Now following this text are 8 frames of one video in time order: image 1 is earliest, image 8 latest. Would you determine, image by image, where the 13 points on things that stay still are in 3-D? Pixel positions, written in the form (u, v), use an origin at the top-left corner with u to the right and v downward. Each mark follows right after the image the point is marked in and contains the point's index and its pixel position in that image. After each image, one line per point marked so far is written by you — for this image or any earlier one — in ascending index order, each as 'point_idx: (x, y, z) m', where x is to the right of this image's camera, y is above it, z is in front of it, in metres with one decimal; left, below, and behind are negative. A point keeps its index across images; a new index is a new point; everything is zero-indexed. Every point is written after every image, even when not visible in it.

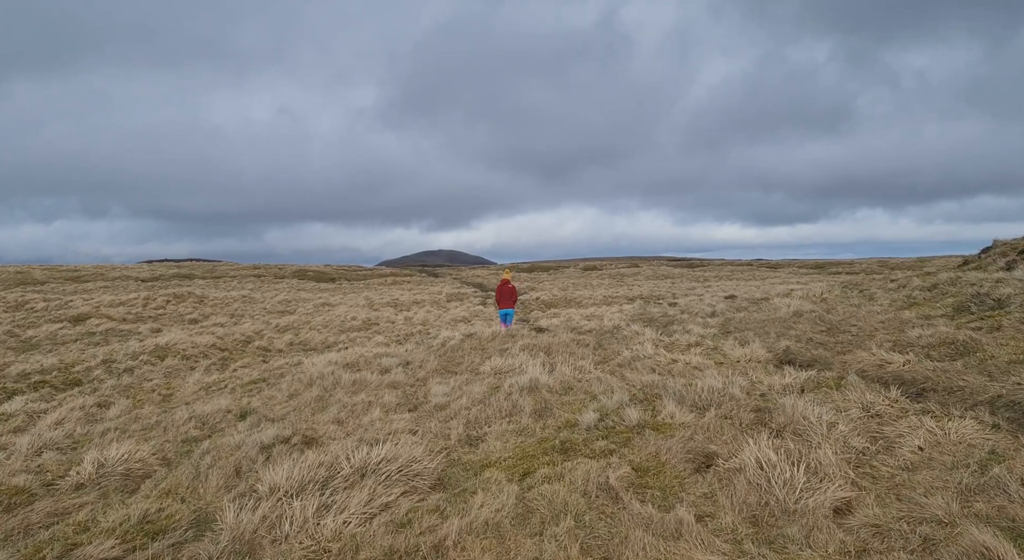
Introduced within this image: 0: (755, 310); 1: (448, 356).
0: (+7.1, -0.9, +16.5) m
1: (-1.7, -2.0, +15.4) m
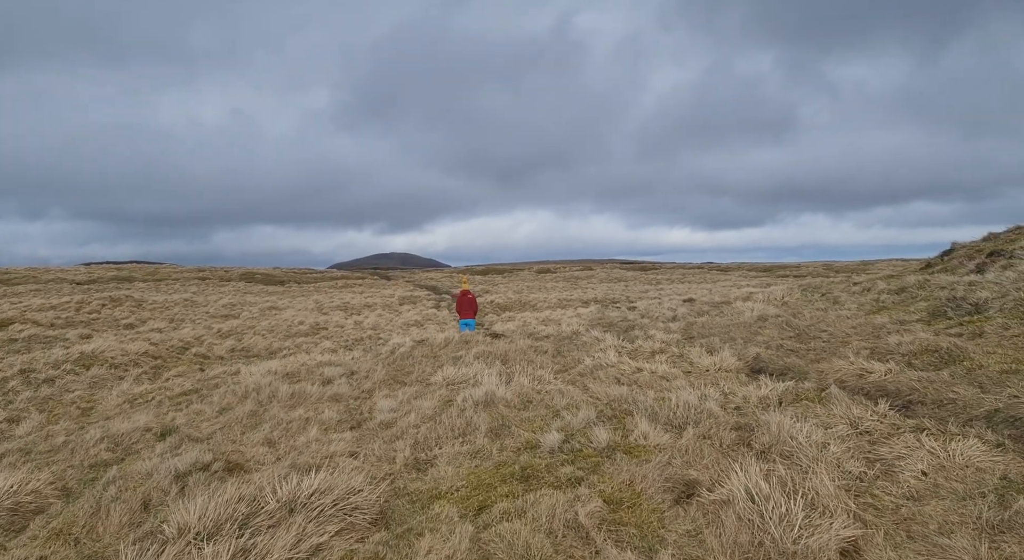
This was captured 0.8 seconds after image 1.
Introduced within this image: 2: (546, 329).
0: (+5.8, -1.0, +16.1) m
1: (-2.9, -2.1, +14.3) m
2: (+1.1, -1.6, +18.4) m
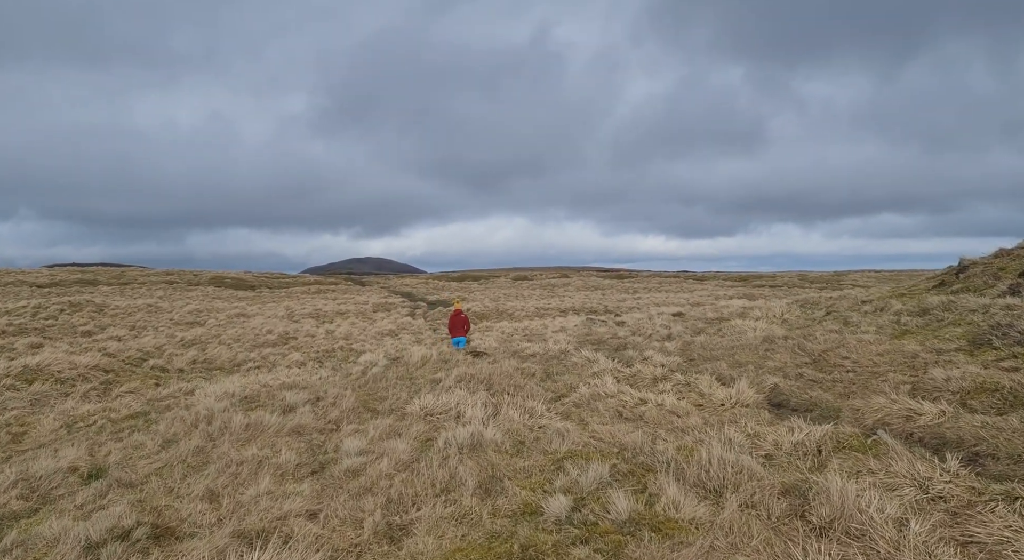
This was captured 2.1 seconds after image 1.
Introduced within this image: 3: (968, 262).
0: (+5.4, -1.4, +15.1) m
1: (-3.2, -2.4, +12.9) m
2: (+0.6, -2.0, +17.1) m
3: (+10.8, +0.4, +13.4) m
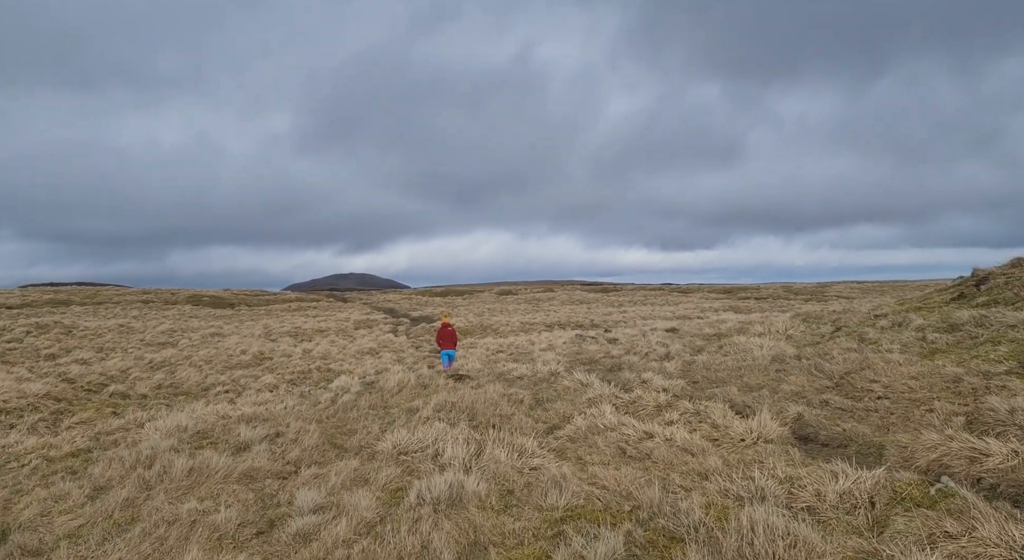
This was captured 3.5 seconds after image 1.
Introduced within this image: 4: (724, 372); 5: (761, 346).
0: (+5.0, -1.7, +13.9) m
1: (-3.5, -2.8, +11.5) m
2: (+0.1, -2.4, +15.8) m
3: (+10.4, +0.2, +12.5) m
4: (+4.3, -1.9, +11.6) m
5: (+5.8, -1.5, +13.2) m
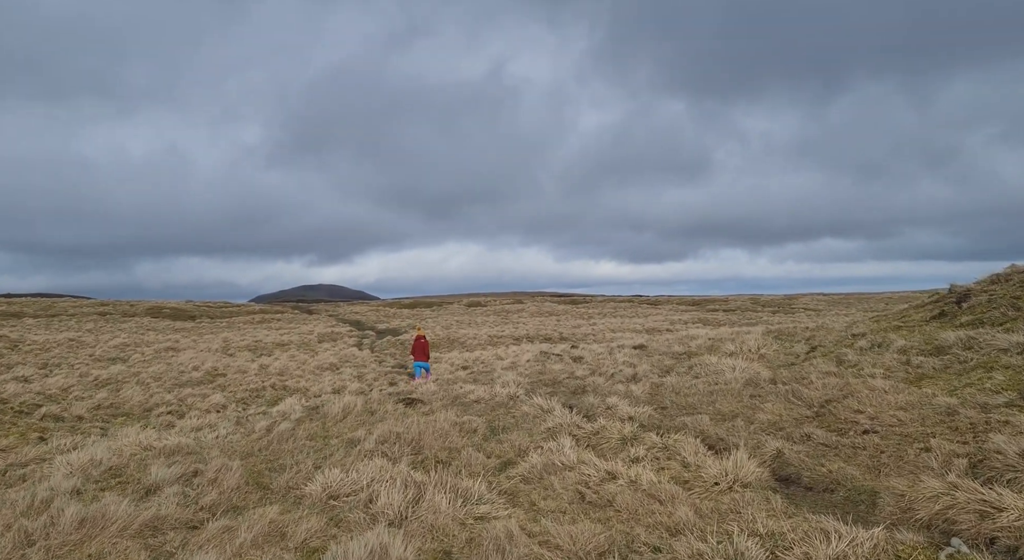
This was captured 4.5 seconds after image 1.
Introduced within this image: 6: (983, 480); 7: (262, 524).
0: (+4.0, -2.1, +13.1) m
1: (-4.4, -3.1, +10.3) m
2: (-0.9, -2.8, +14.7) m
3: (+9.5, -0.2, +12.0) m
4: (+3.4, -2.2, +10.7) m
5: (+4.8, -1.9, +12.4) m
6: (+4.5, -1.9, +5.4) m
7: (-3.1, -3.0, +7.1) m
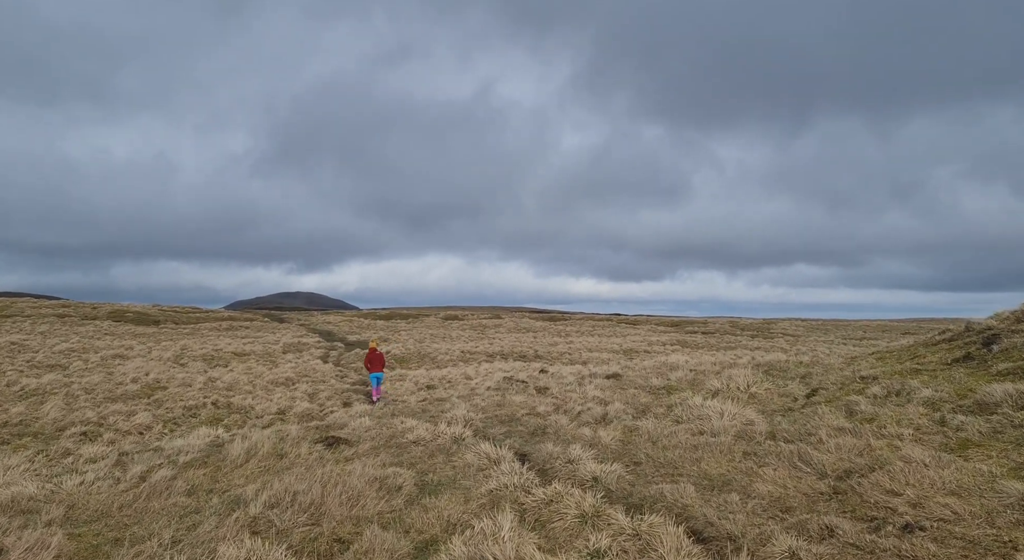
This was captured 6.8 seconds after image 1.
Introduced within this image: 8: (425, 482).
0: (+3.0, -2.6, +11.0) m
1: (-5.3, -3.3, +7.9) m
2: (-2.1, -3.2, +12.5) m
3: (+8.5, -0.8, +10.2) m
4: (+2.5, -2.6, +8.7) m
5: (+3.8, -2.4, +10.4) m
6: (+3.7, -2.2, +3.4) m
7: (-3.9, -3.1, +4.7) m
8: (-1.3, -3.0, +8.7) m
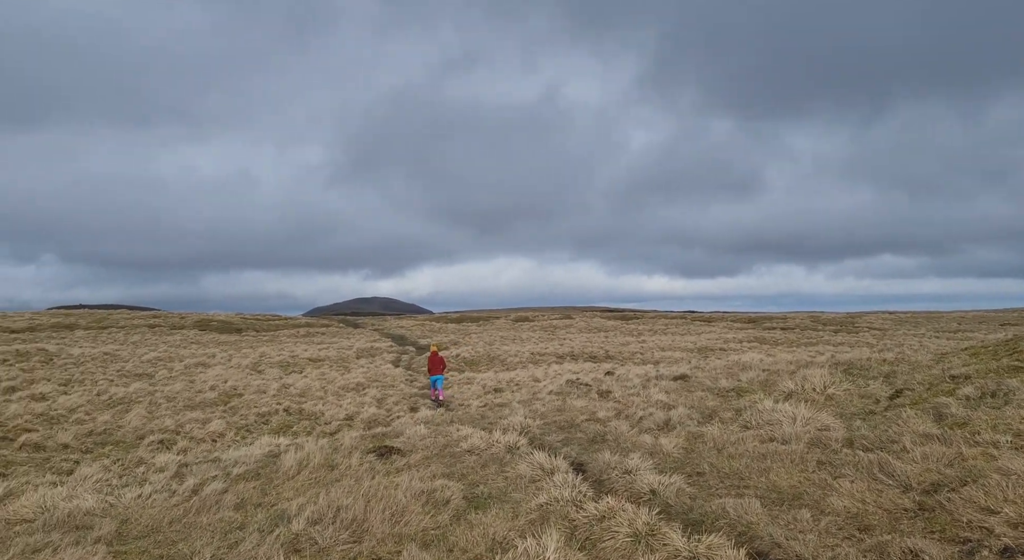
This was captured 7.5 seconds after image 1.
0: (+4.0, -2.6, +10.3) m
1: (-4.7, -3.5, +8.0) m
2: (-0.9, -3.3, +12.3) m
3: (+9.3, -0.6, +8.8) m
4: (+3.2, -2.6, +8.0) m
5: (+4.7, -2.3, +9.6) m
6: (+3.8, -2.1, +2.6) m
7: (-3.6, -3.3, +4.8) m
8: (-0.6, -3.1, +8.4) m
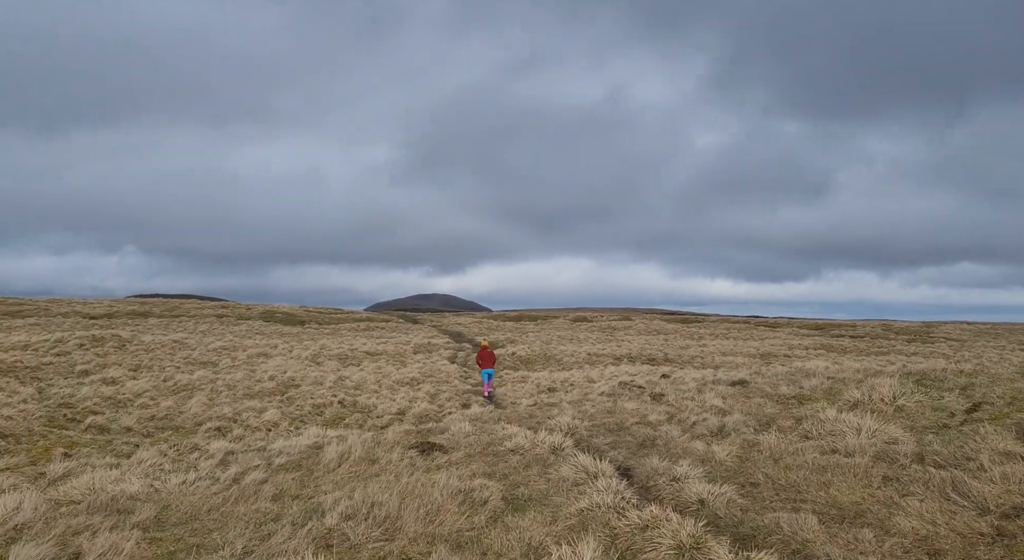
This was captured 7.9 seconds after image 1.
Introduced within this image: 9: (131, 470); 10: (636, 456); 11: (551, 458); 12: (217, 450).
0: (+4.7, -2.6, +9.5) m
1: (-4.1, -3.3, +8.1) m
2: (+0.1, -3.2, +12.0) m
3: (+9.9, -0.7, +7.5) m
4: (+3.7, -2.6, +7.3) m
5: (+5.4, -2.3, +8.8) m
6: (+3.8, -2.1, +1.9) m
7: (-3.3, -3.1, +4.8) m
8: (0.0, -3.0, +8.1) m
9: (-6.5, -3.6, +10.1) m
10: (+2.1, -3.0, +9.7) m
11: (+0.7, -3.1, +10.0) m
12: (-6.1, -3.8, +11.9) m
